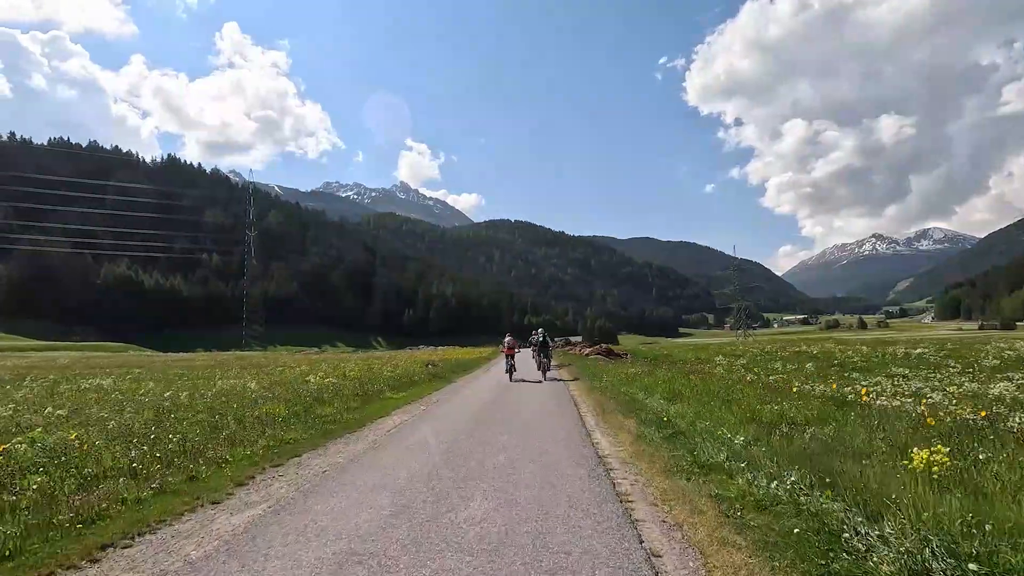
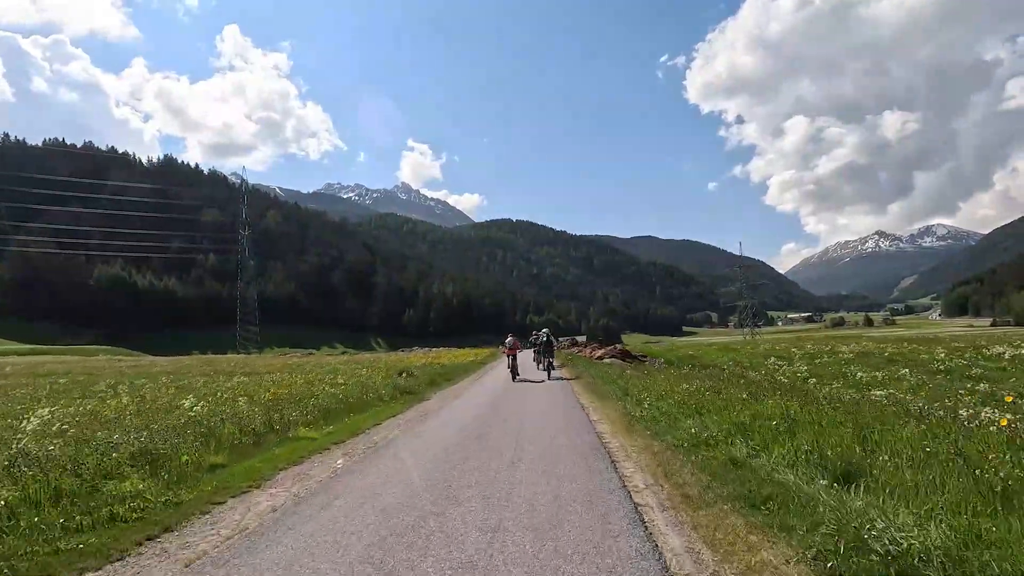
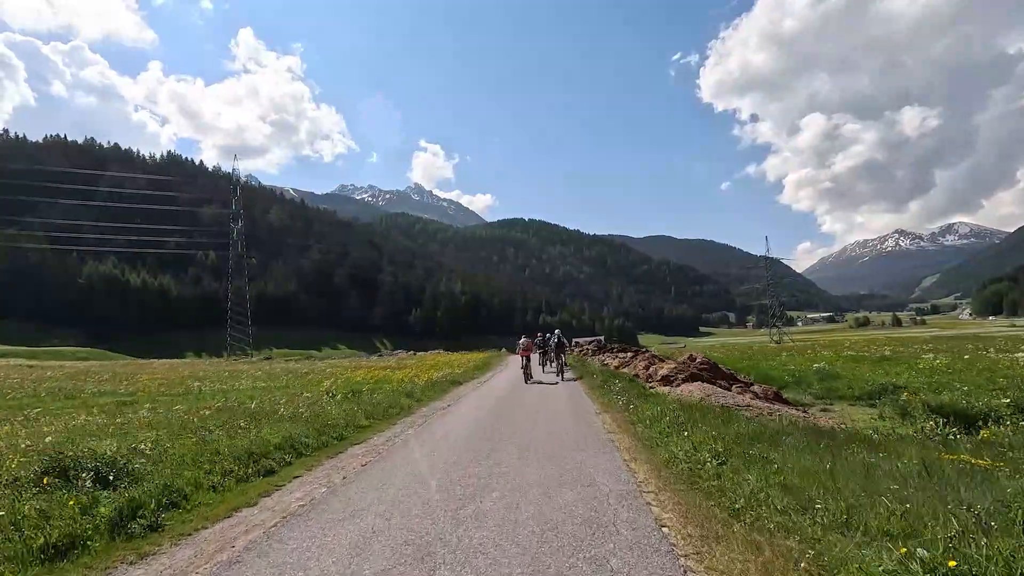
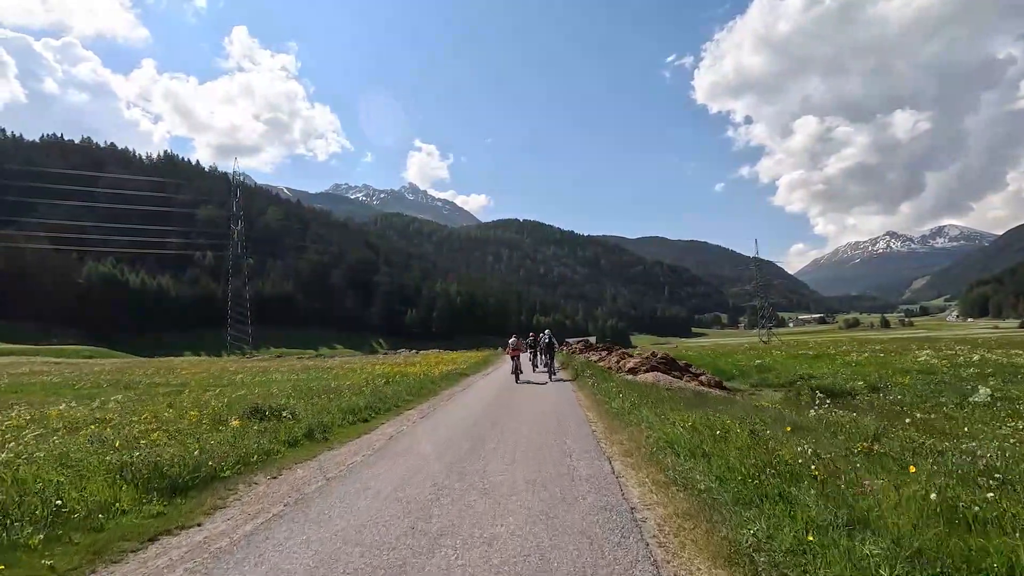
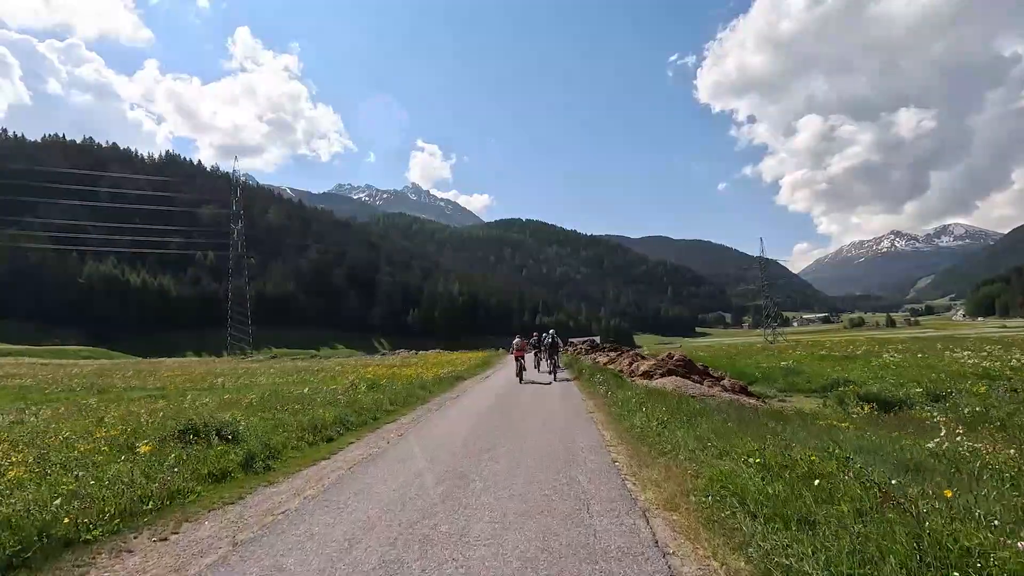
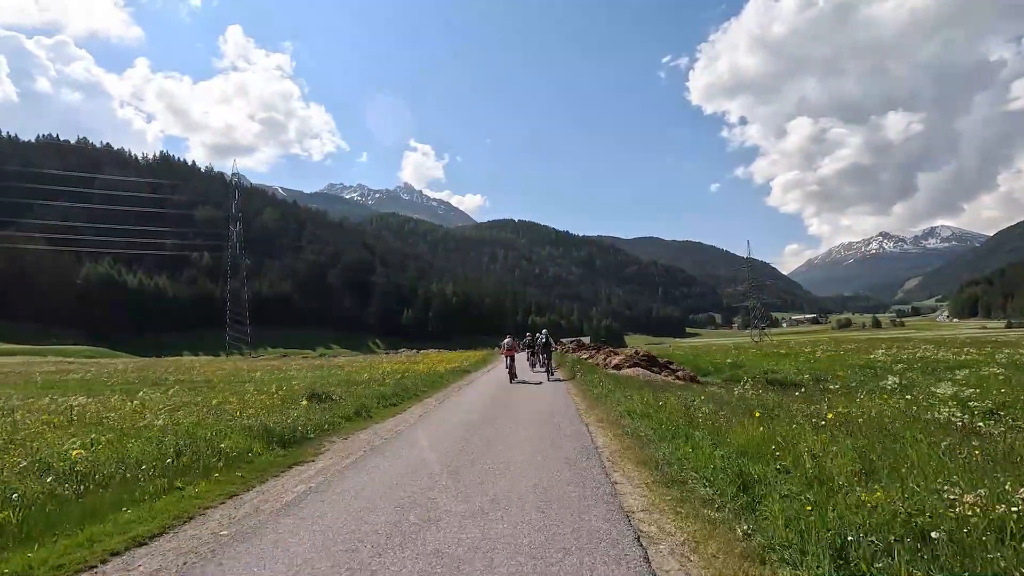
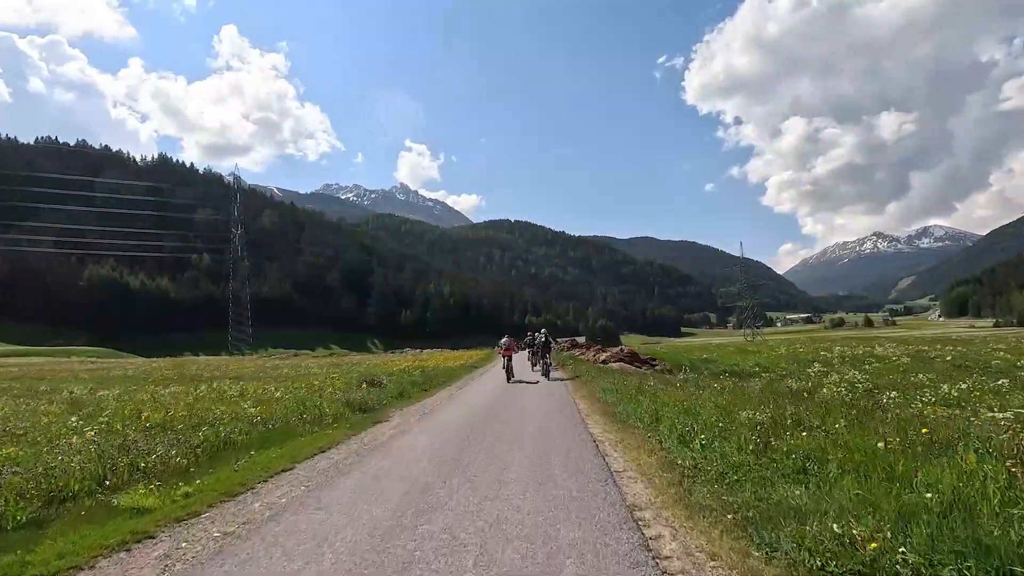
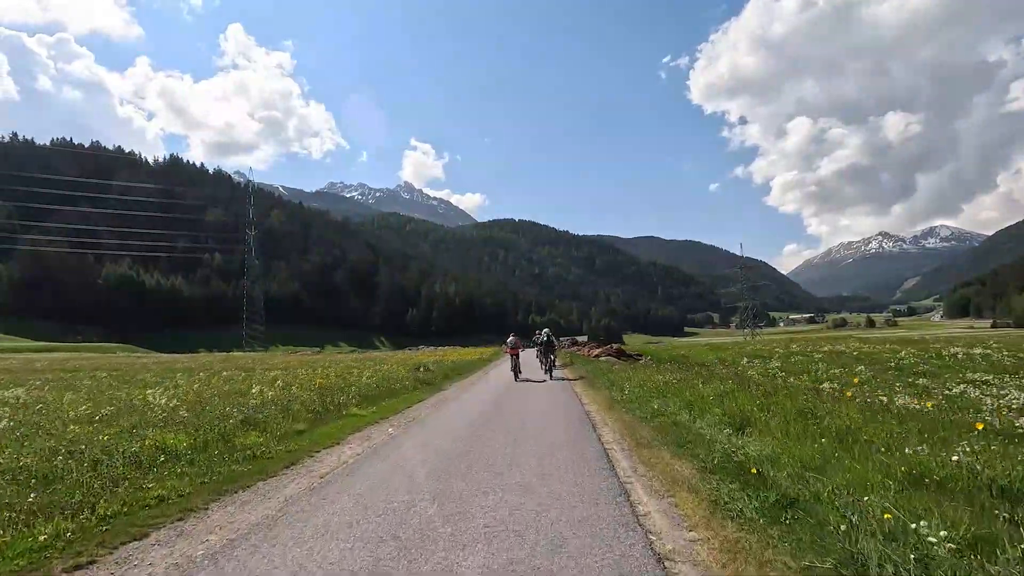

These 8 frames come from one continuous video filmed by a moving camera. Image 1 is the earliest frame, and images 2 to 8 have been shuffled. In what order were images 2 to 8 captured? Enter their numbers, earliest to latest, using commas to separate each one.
8, 2, 7, 6, 4, 5, 3
